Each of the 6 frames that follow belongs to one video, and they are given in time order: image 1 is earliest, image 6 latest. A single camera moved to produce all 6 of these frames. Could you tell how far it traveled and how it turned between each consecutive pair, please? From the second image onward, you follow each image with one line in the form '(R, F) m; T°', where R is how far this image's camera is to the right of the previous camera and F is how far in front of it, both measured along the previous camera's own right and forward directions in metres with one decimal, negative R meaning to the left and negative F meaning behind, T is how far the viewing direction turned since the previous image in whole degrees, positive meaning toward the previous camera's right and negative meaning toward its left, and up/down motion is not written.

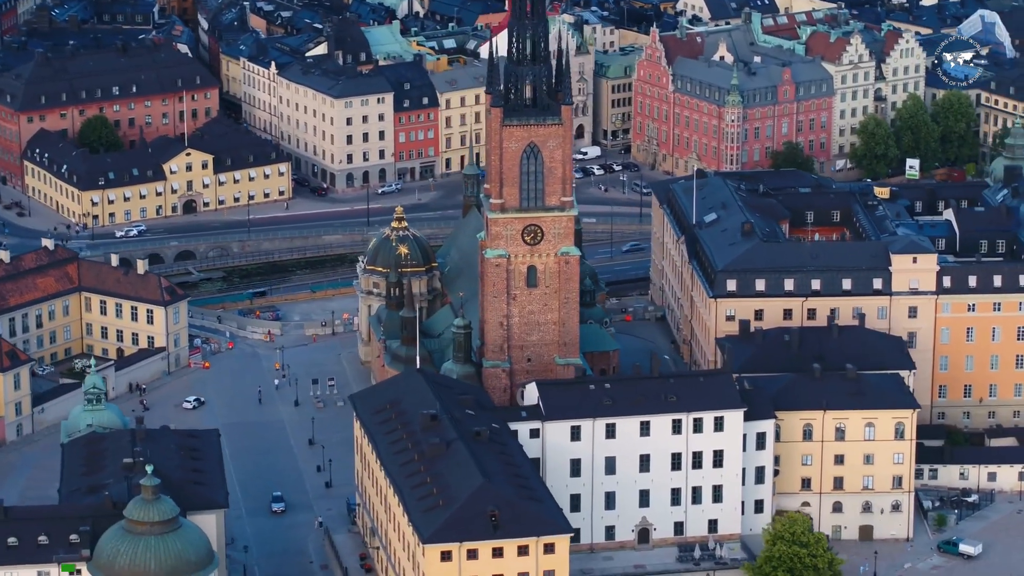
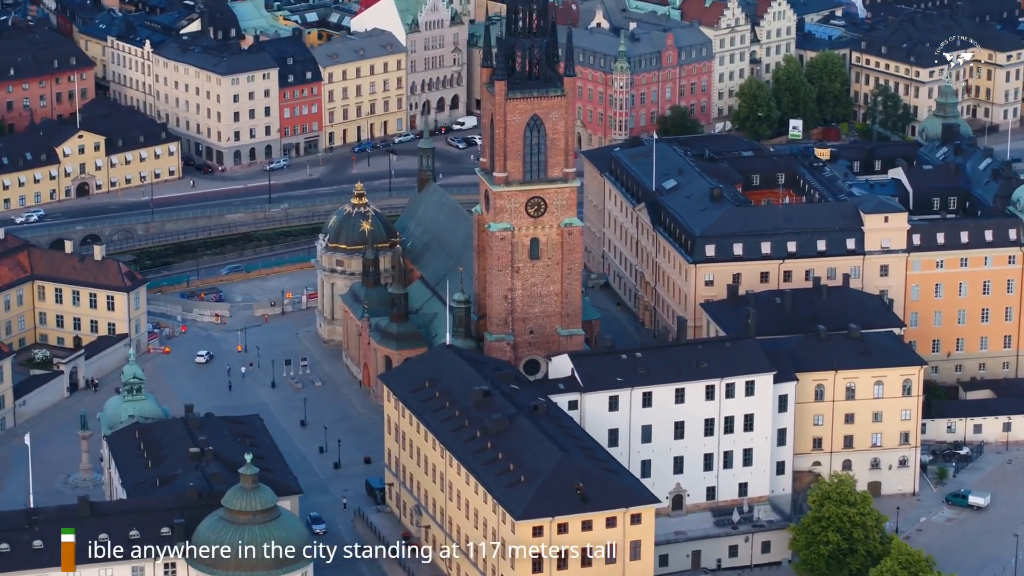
(-13.7, +0.8) m; +6°
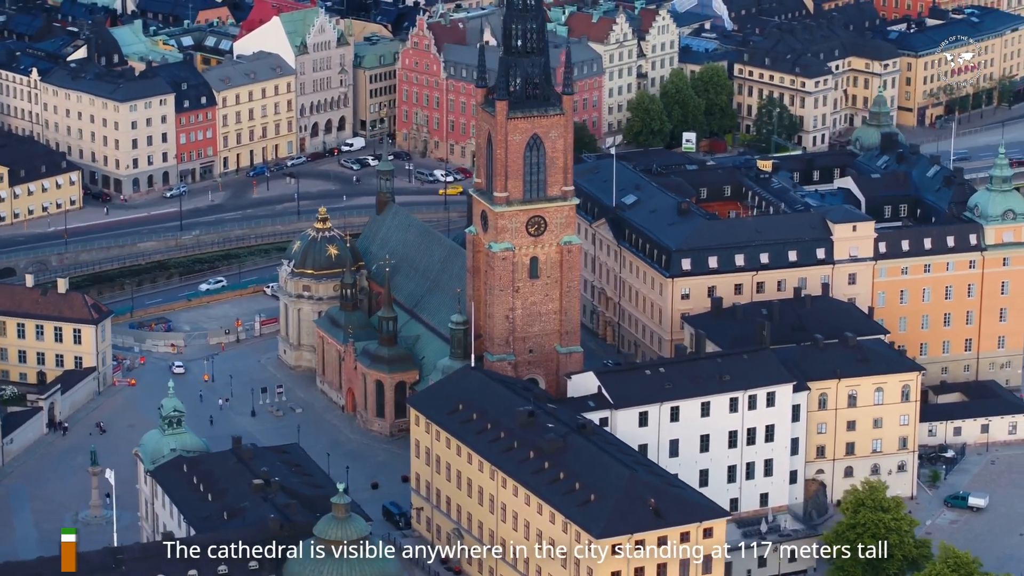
(-12.2, +0.6) m; +6°
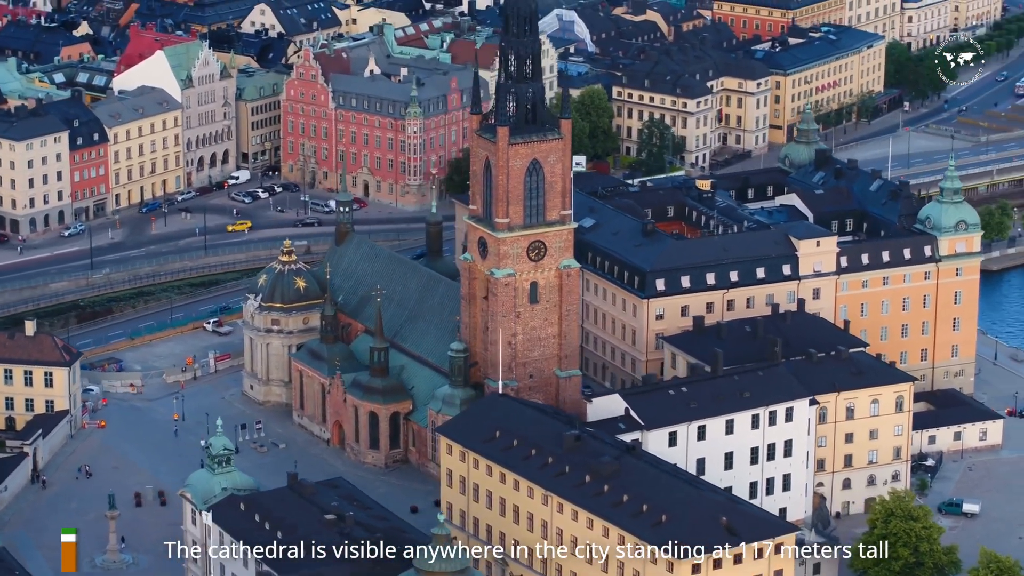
(-12.7, +0.6) m; +6°
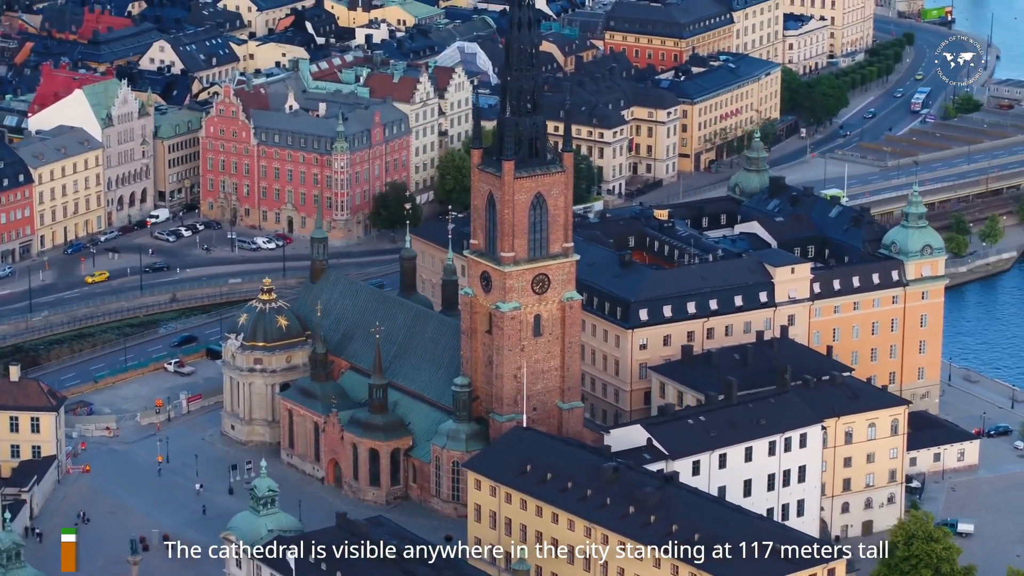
(-9.5, +0.2) m; +4°
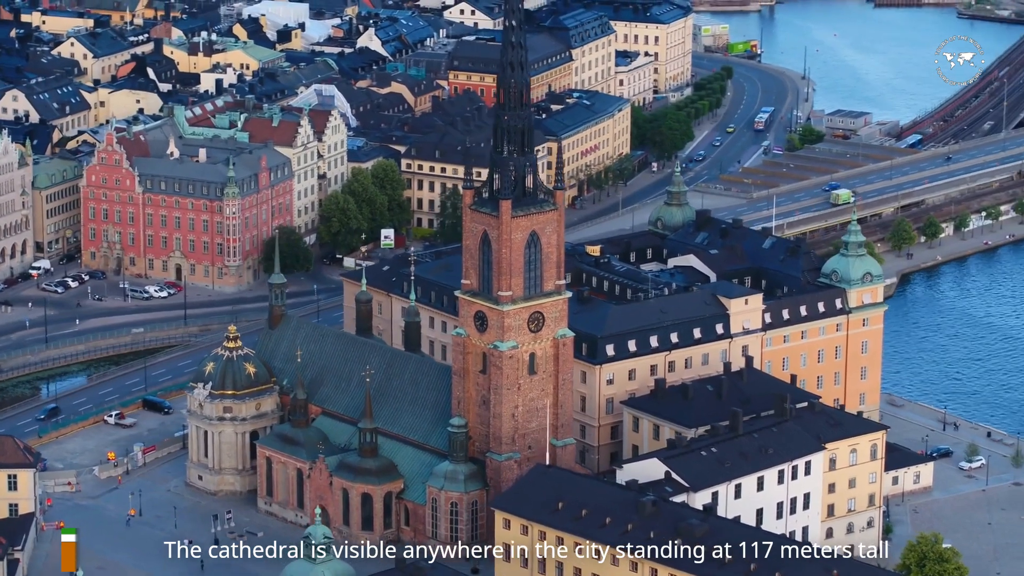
(-12.9, +0.3) m; +6°
